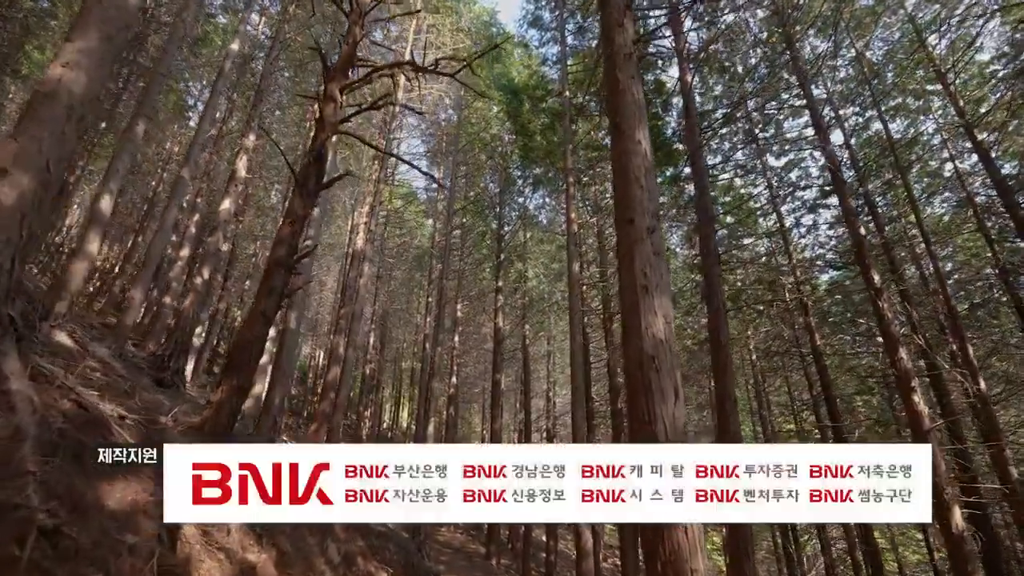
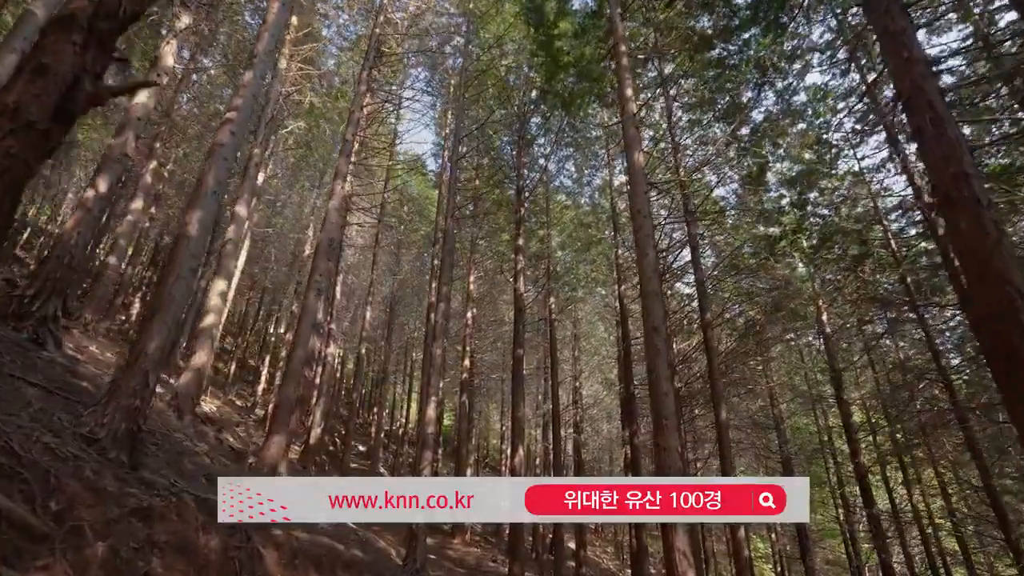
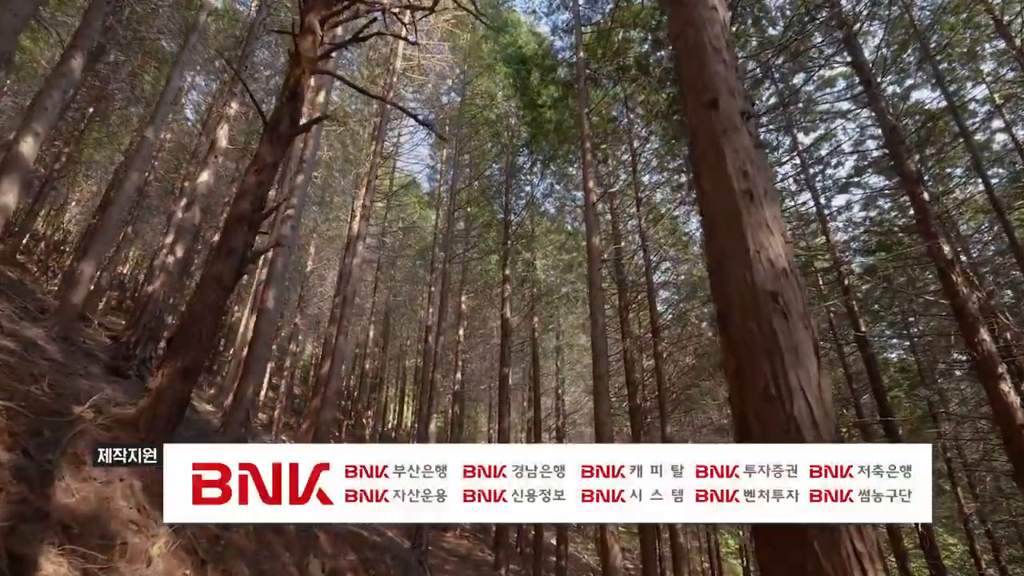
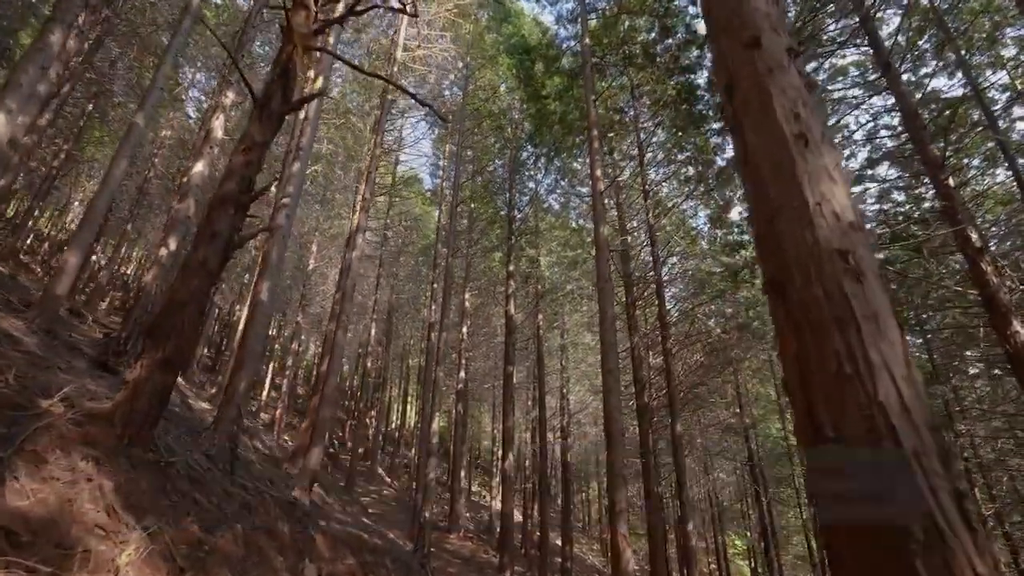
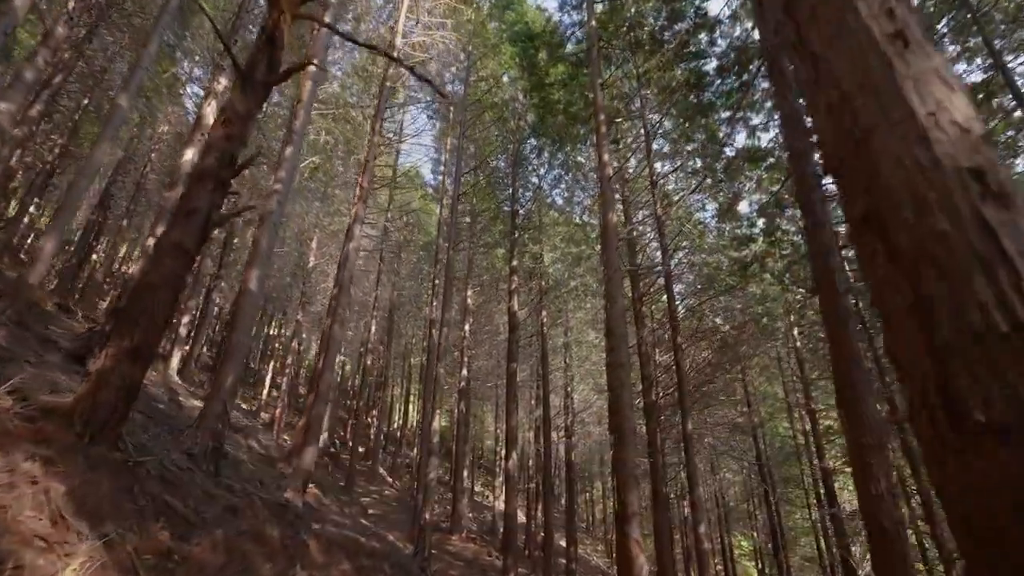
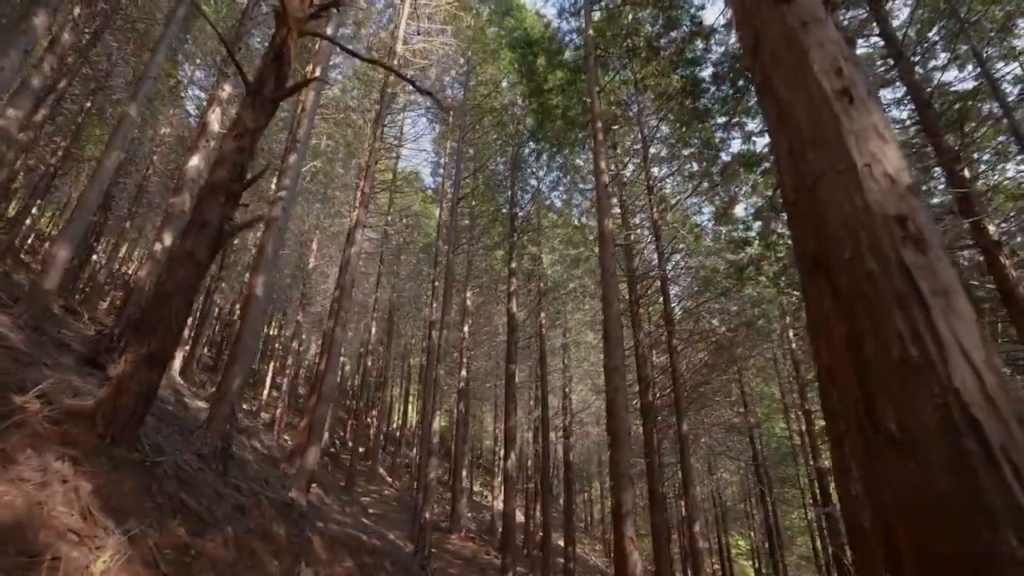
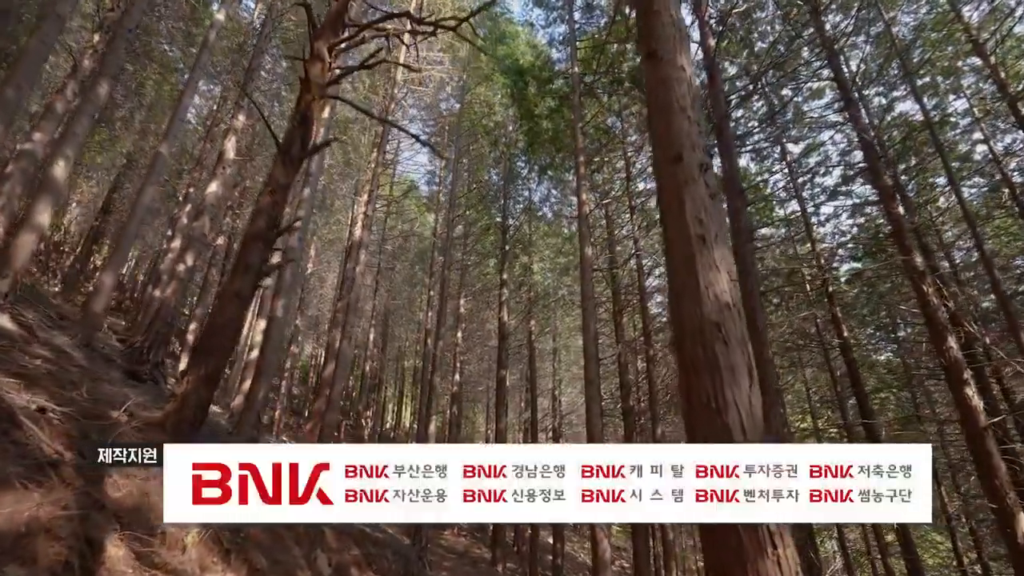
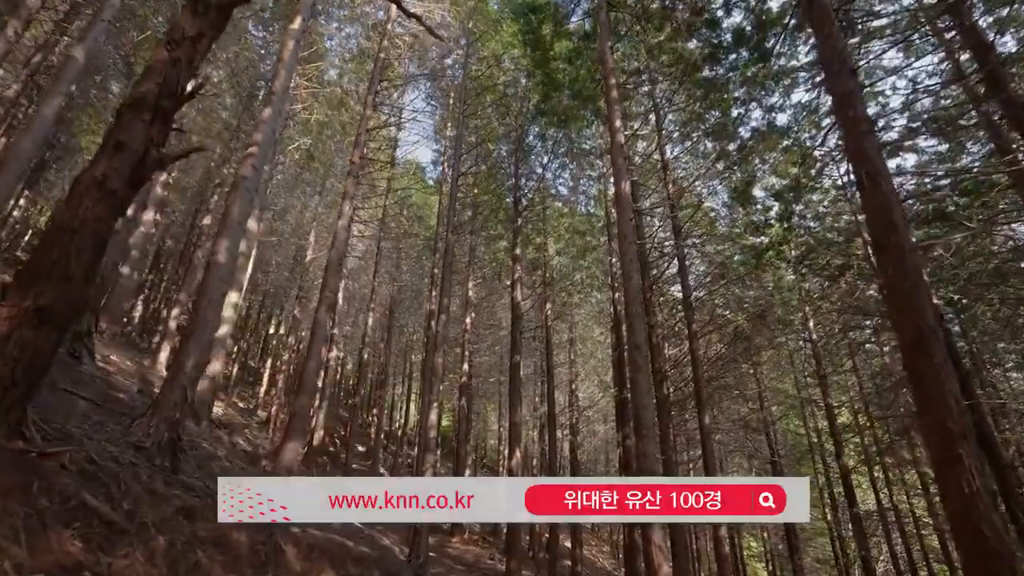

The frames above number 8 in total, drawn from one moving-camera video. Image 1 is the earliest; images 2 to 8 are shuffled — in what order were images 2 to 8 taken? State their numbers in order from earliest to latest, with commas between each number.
7, 3, 4, 6, 5, 8, 2
